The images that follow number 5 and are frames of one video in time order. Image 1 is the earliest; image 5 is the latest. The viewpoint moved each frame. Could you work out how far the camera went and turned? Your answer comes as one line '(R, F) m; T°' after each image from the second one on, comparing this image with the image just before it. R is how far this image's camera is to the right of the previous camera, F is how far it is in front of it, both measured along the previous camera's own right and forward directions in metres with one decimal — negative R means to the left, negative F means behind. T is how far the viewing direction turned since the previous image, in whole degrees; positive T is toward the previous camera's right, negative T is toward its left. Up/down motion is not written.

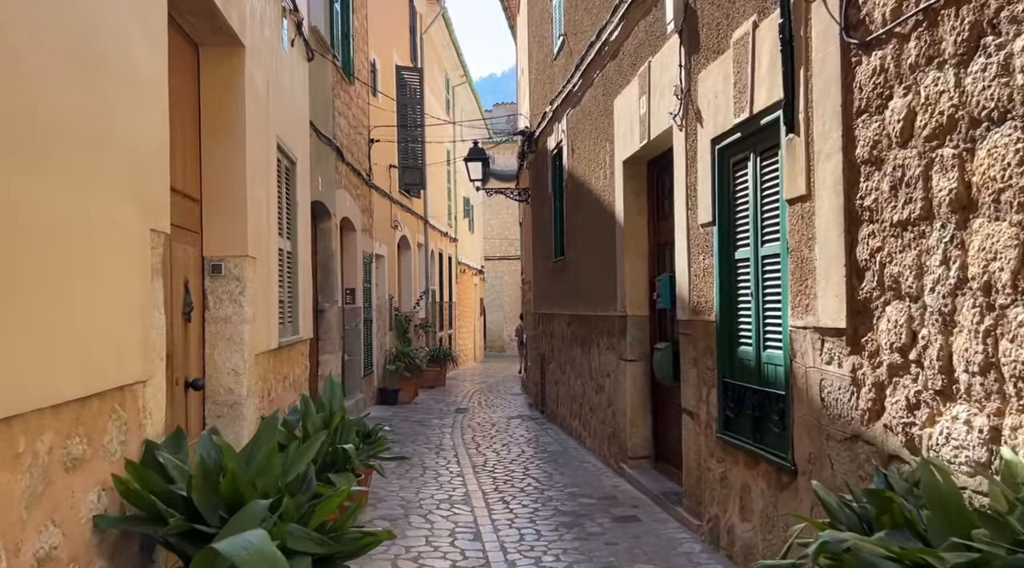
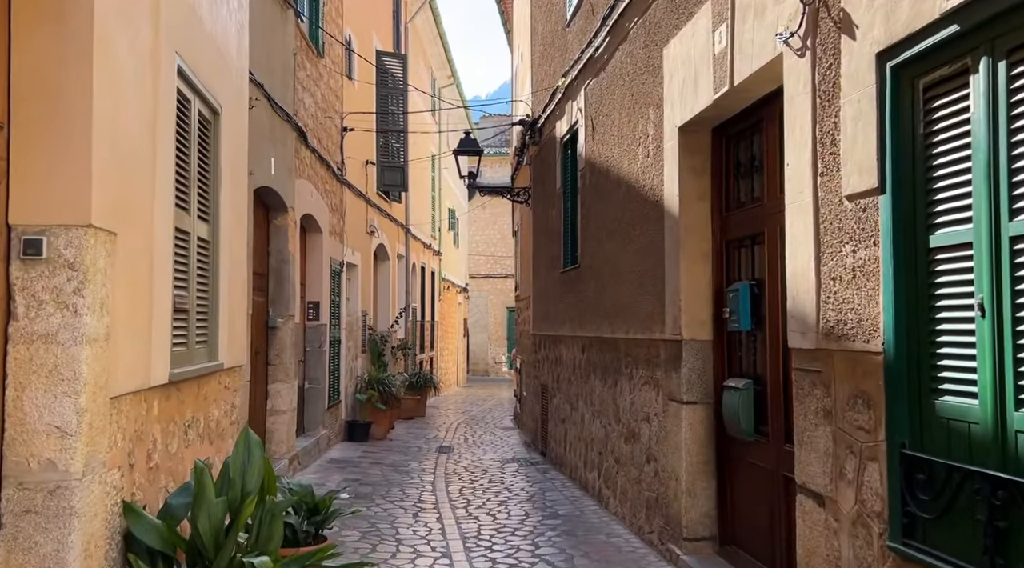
(-0.2, +2.0) m; +1°
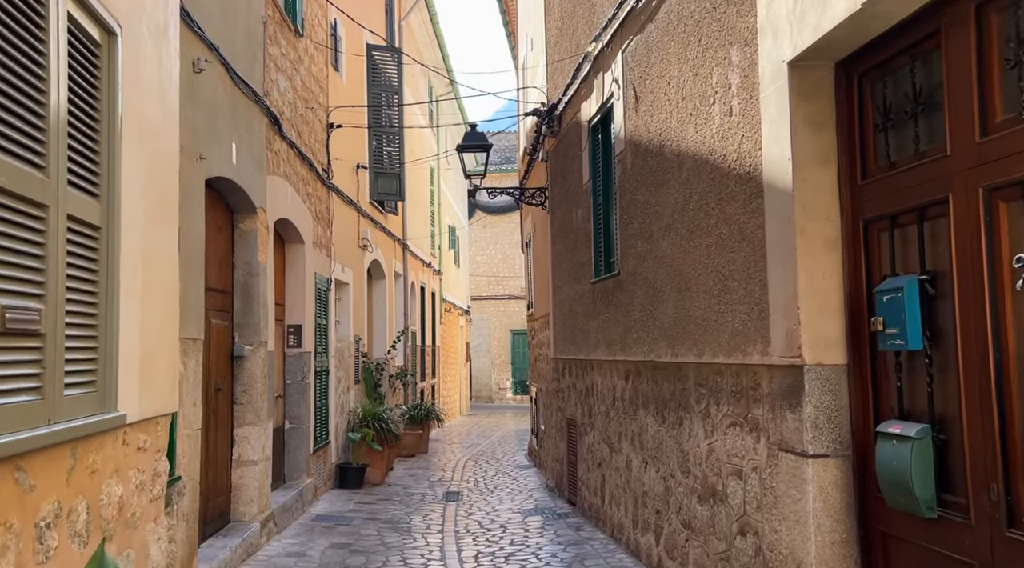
(-0.2, +1.6) m; 0°
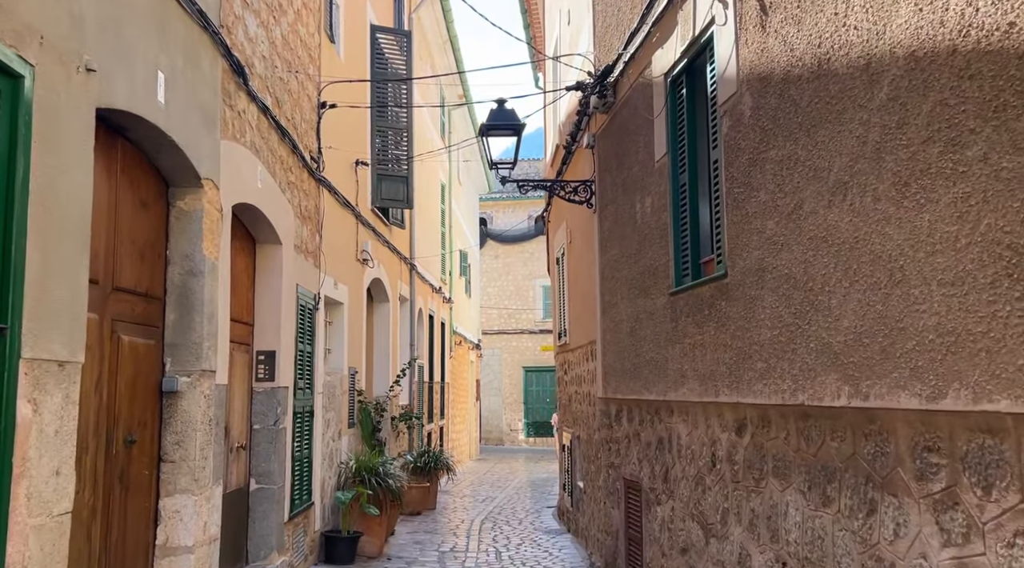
(-0.3, +2.1) m; 0°
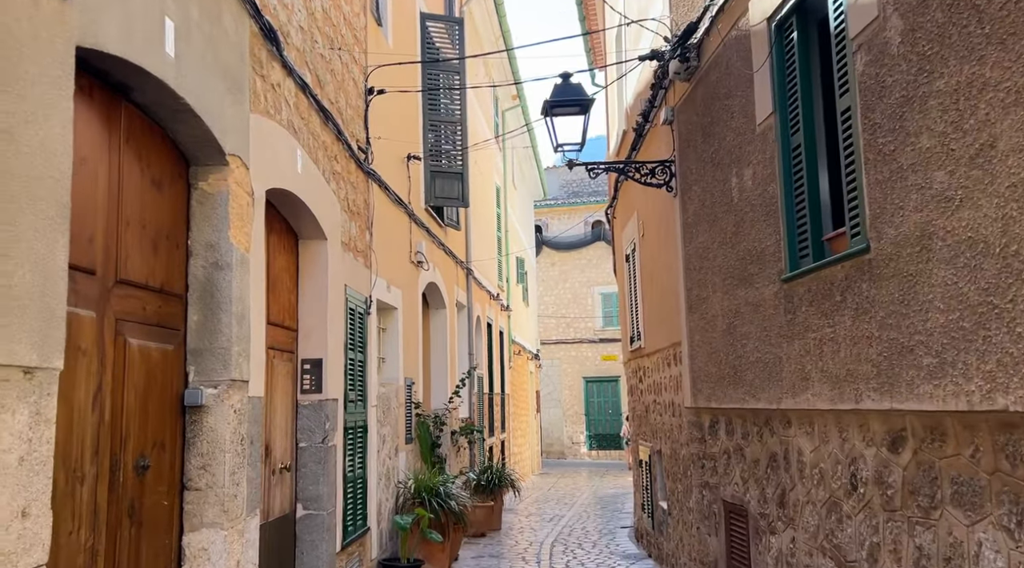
(-0.1, +0.8) m; -3°
